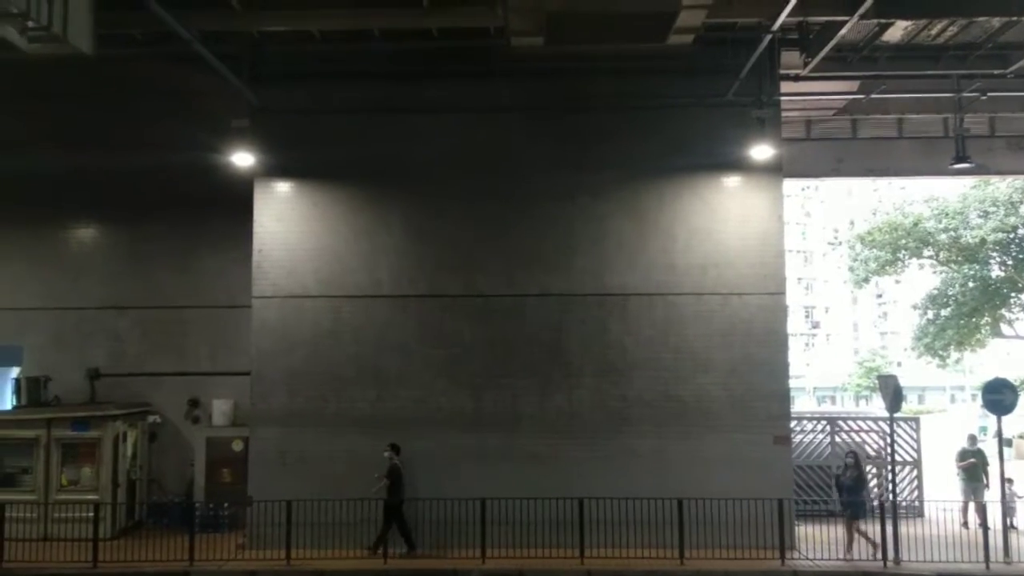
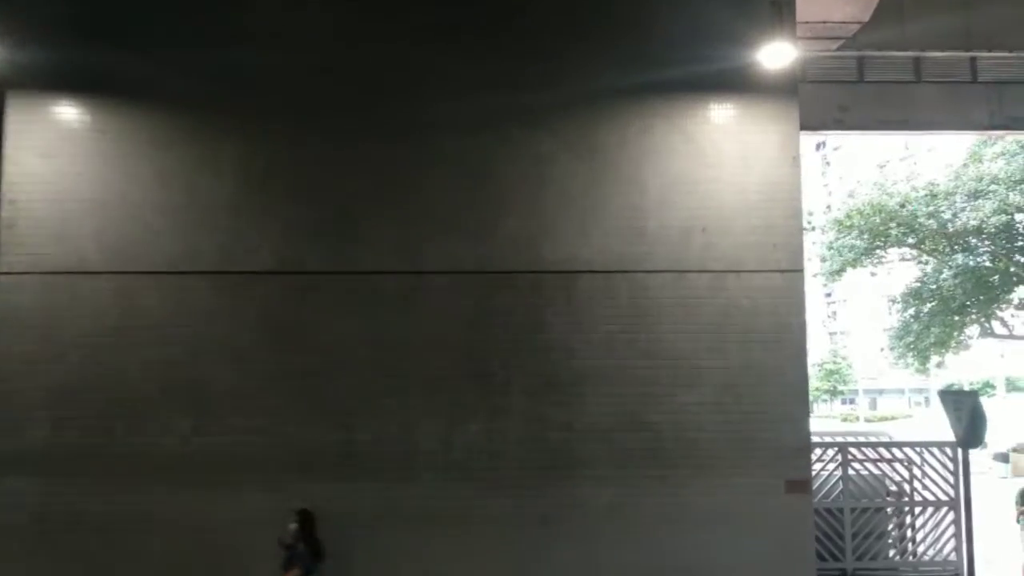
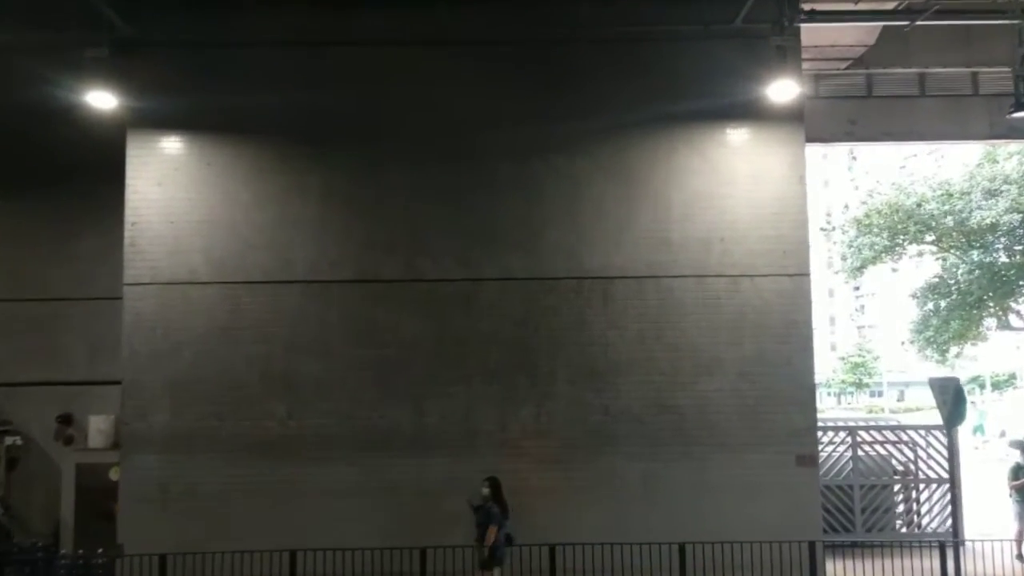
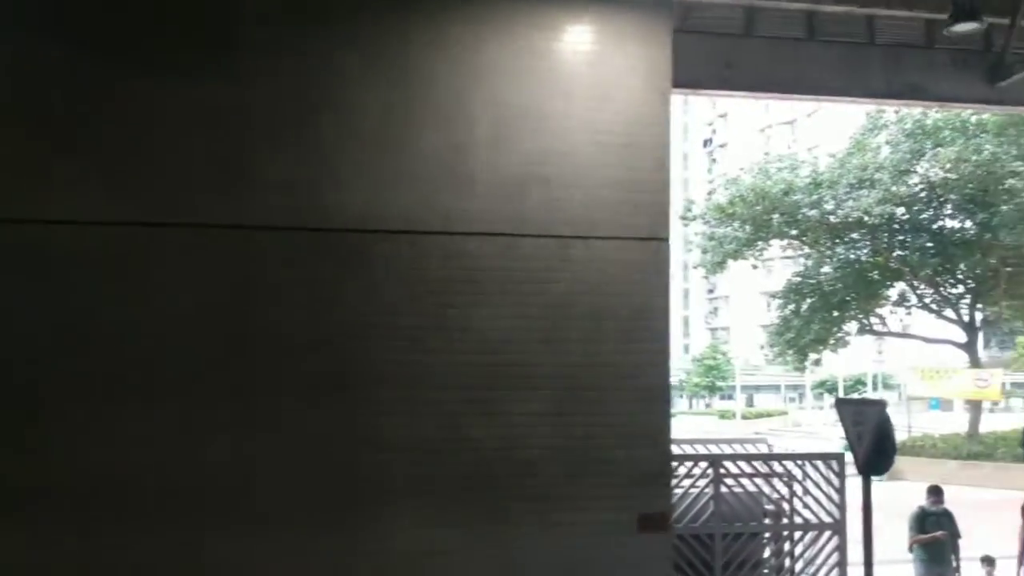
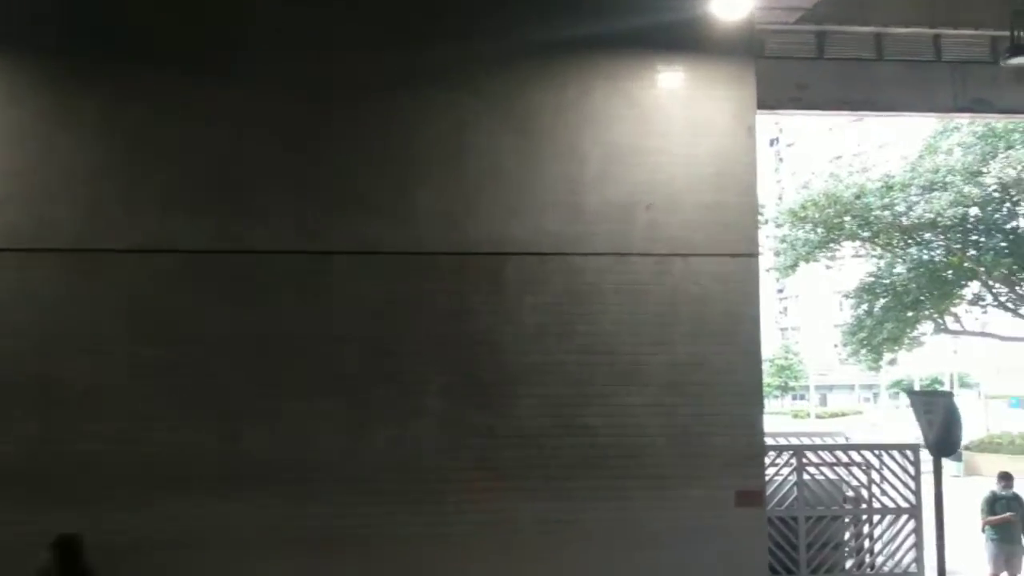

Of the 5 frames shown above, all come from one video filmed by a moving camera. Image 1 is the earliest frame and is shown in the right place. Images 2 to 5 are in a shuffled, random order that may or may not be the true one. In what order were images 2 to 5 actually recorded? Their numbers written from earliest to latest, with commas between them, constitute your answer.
3, 2, 5, 4
